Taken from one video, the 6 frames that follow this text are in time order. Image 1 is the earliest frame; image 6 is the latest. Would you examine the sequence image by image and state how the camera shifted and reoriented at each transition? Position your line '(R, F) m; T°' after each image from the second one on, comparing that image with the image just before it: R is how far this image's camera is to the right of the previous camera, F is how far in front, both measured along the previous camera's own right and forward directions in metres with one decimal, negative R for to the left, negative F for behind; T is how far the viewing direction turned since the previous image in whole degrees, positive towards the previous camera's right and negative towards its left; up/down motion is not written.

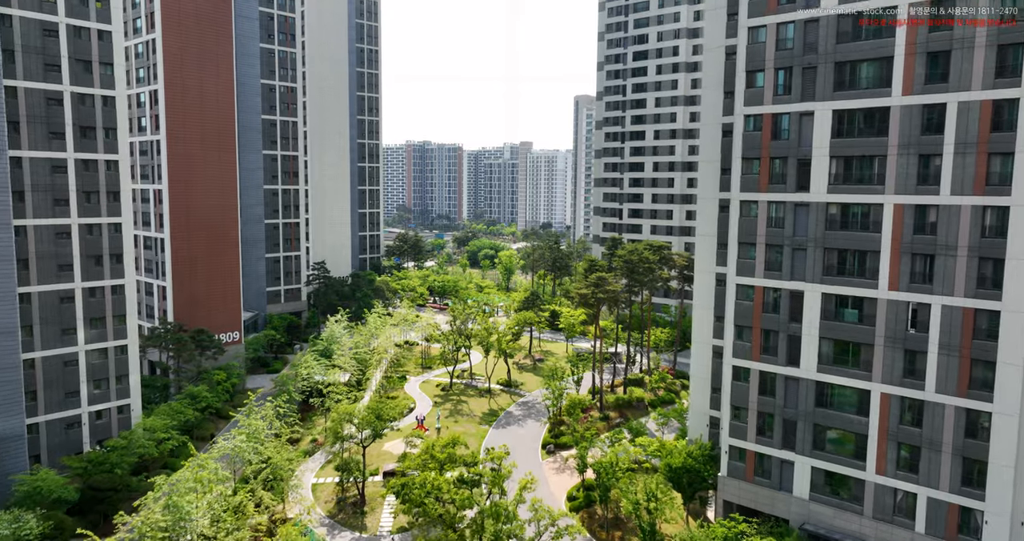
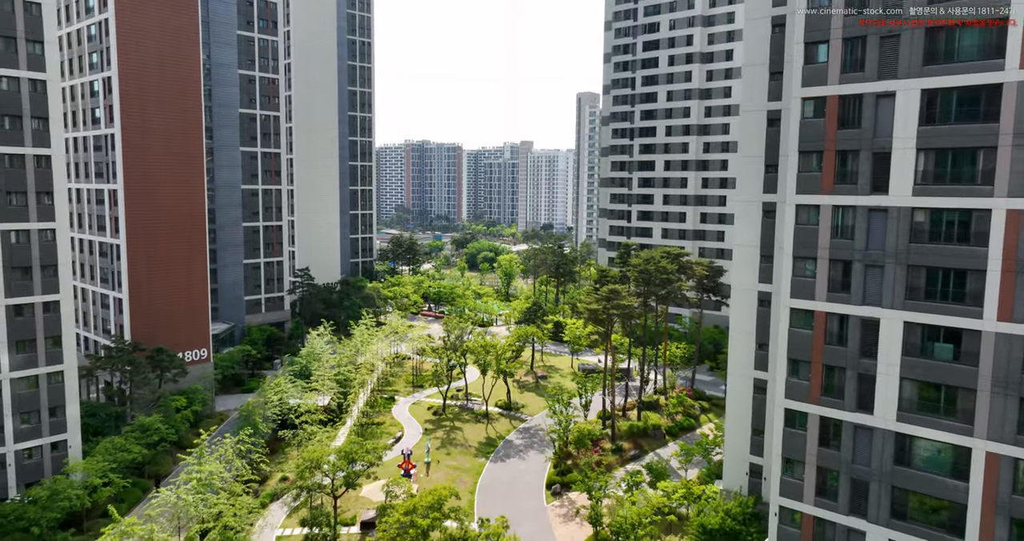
(0.0, +5.1) m; 0°
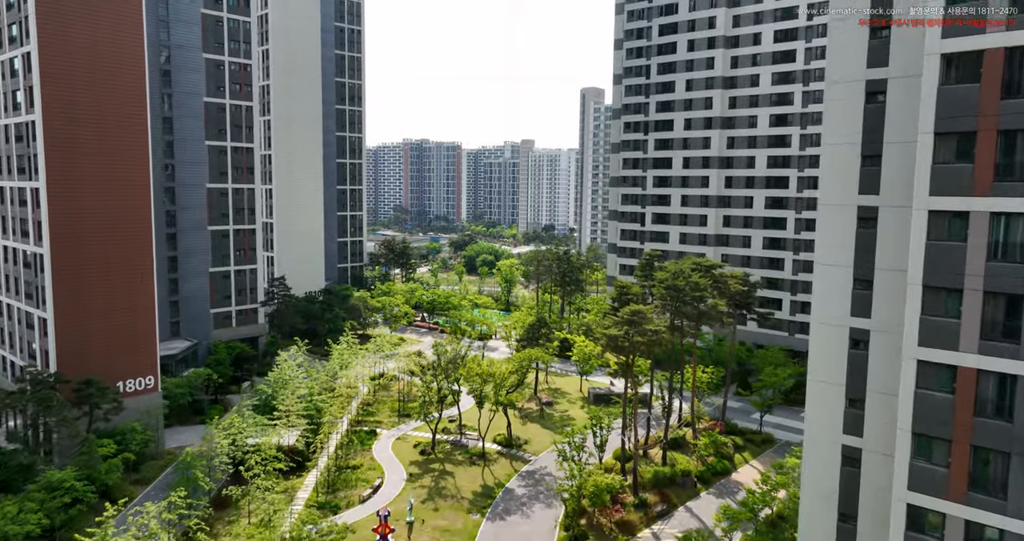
(-0.1, +6.6) m; 0°
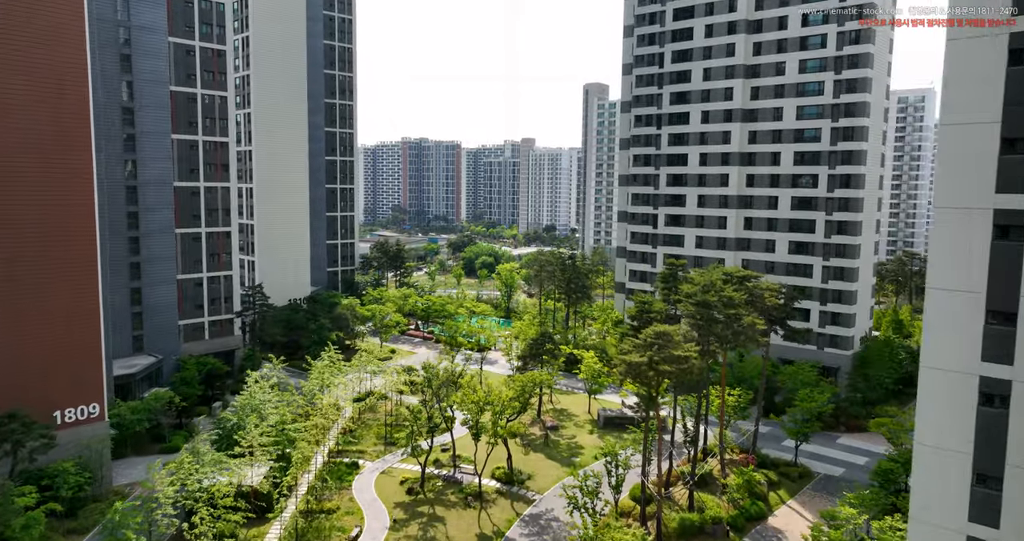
(-0.1, +5.0) m; 0°
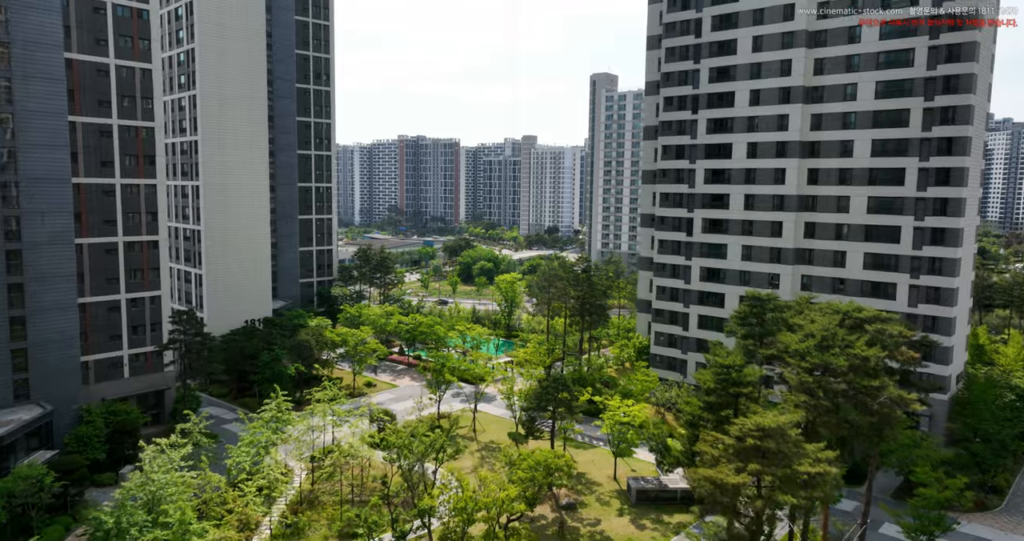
(-0.1, +10.6) m; 0°
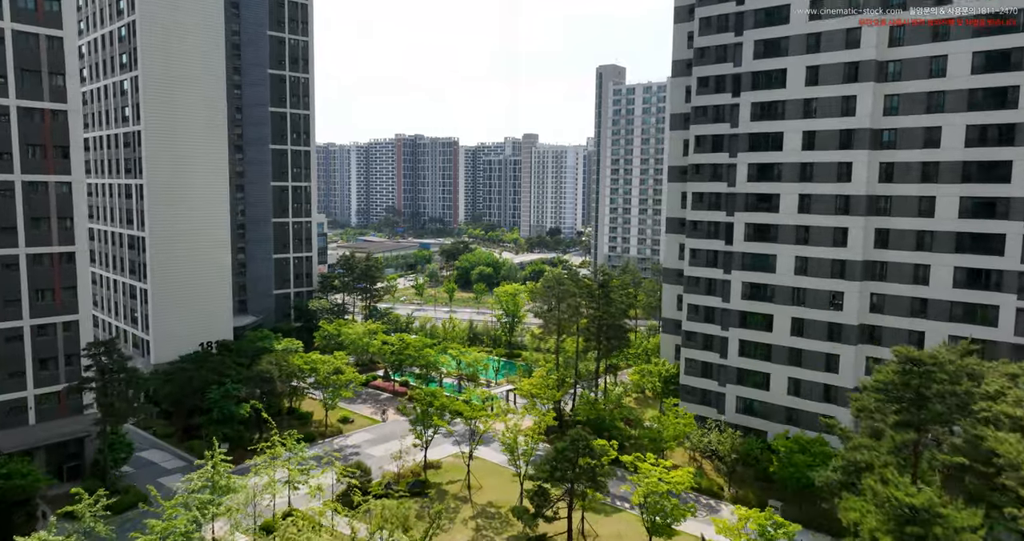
(-0.2, +7.9) m; 0°
